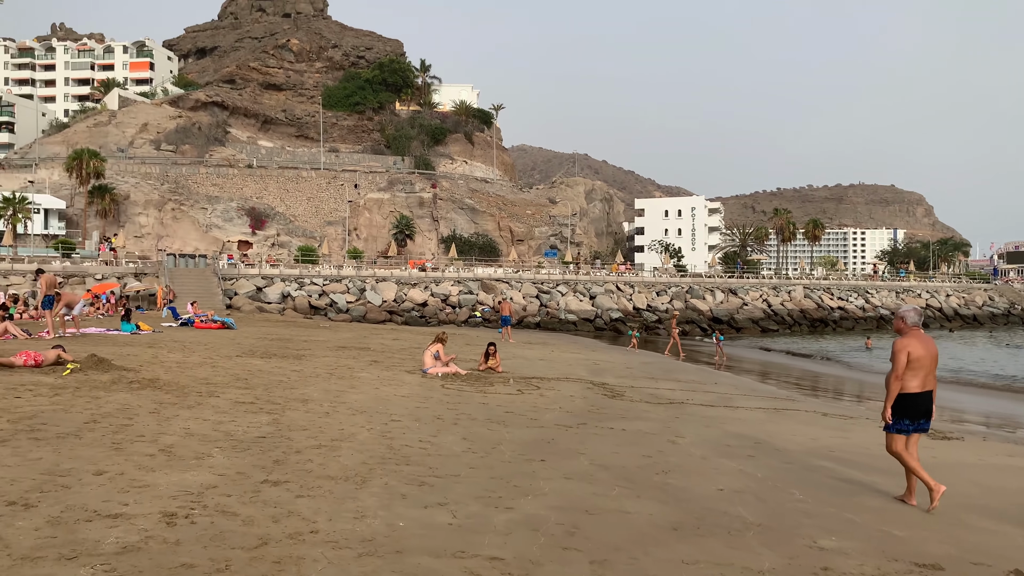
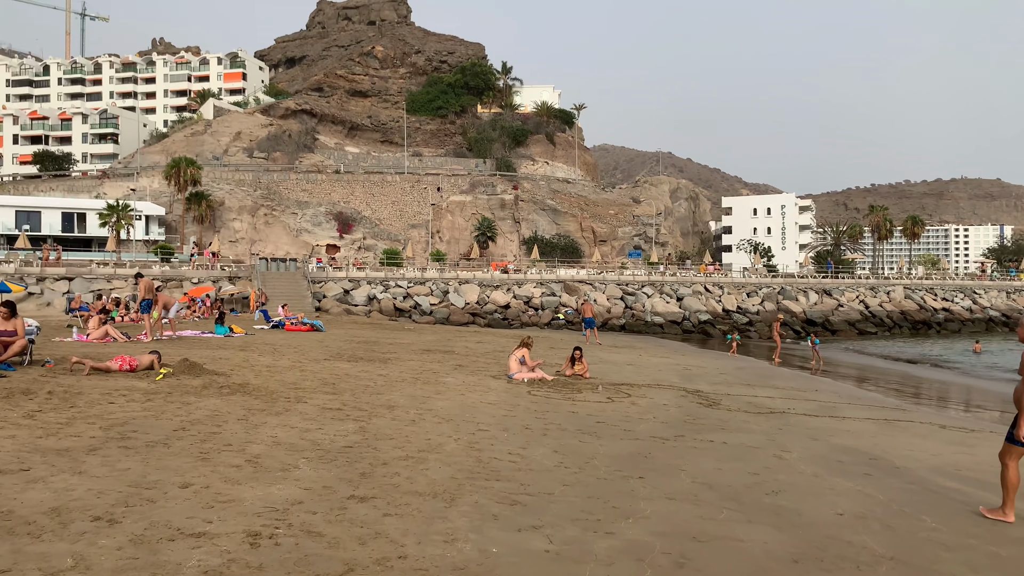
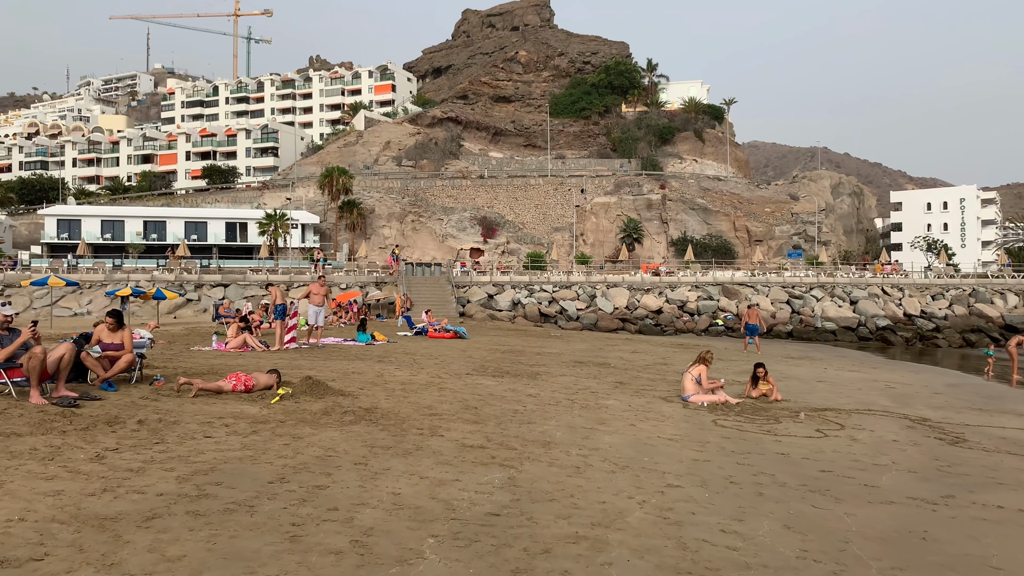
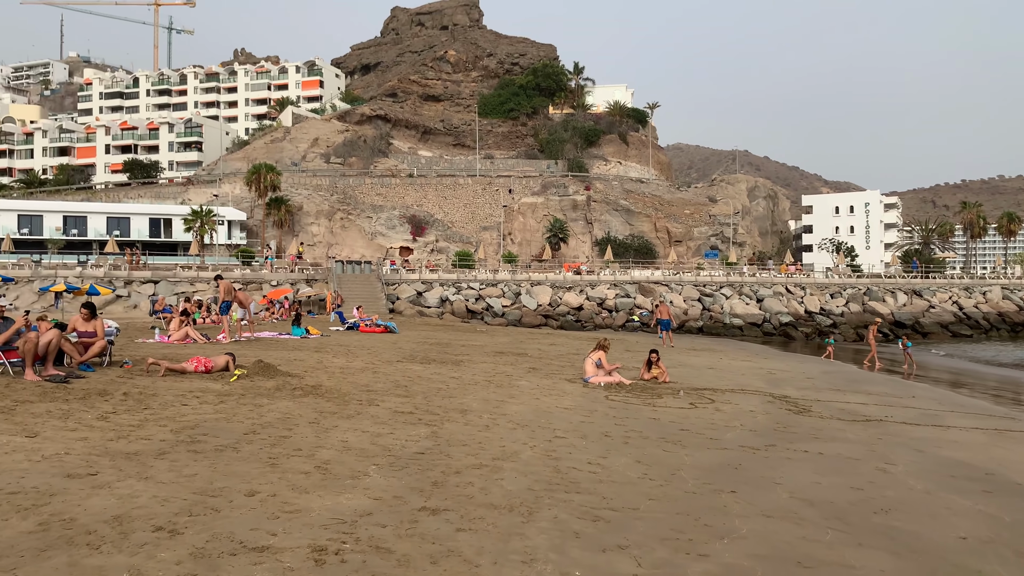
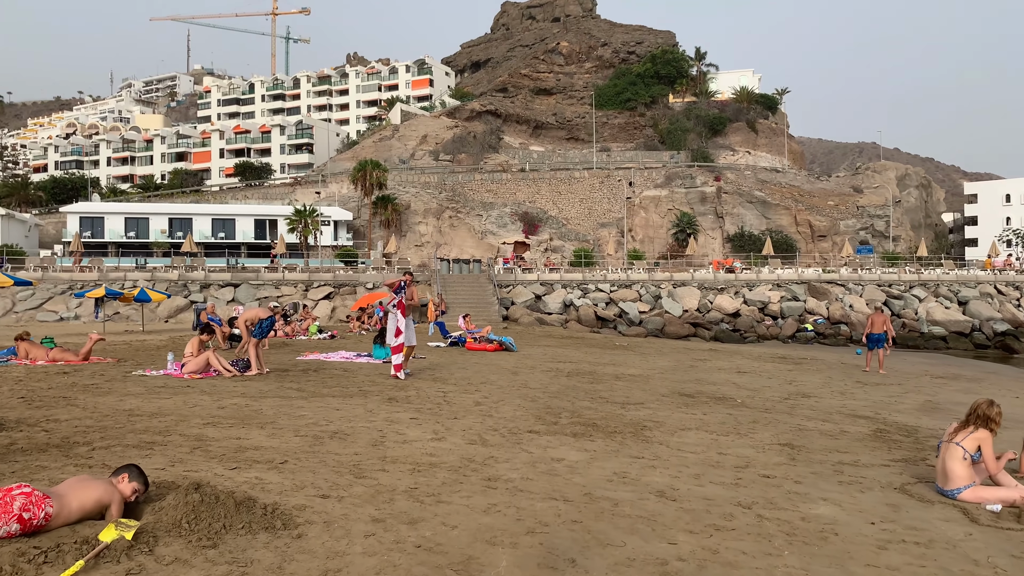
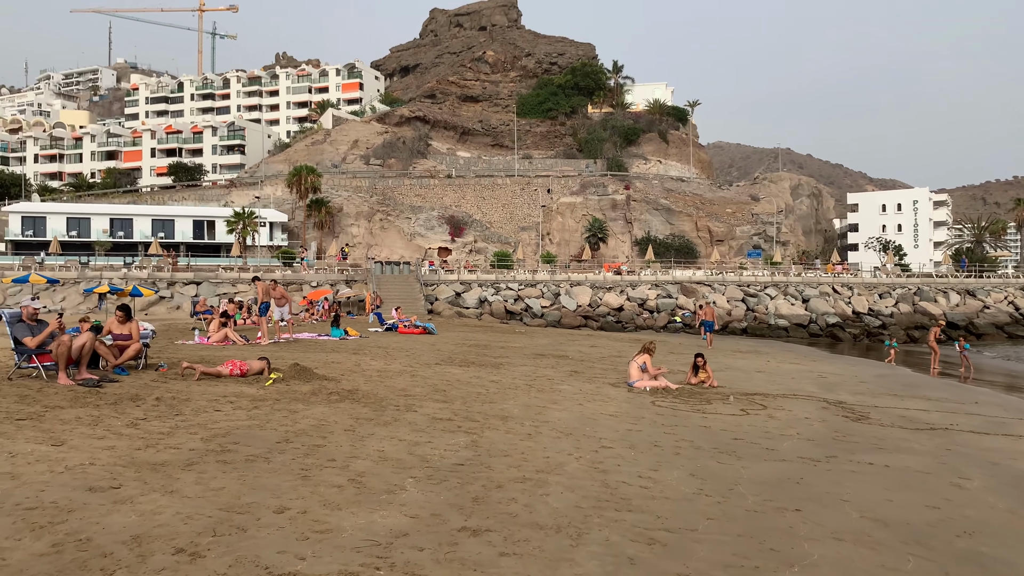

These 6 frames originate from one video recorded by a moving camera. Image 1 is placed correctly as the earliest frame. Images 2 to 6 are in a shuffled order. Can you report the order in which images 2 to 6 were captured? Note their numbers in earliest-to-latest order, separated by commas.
2, 4, 6, 3, 5
